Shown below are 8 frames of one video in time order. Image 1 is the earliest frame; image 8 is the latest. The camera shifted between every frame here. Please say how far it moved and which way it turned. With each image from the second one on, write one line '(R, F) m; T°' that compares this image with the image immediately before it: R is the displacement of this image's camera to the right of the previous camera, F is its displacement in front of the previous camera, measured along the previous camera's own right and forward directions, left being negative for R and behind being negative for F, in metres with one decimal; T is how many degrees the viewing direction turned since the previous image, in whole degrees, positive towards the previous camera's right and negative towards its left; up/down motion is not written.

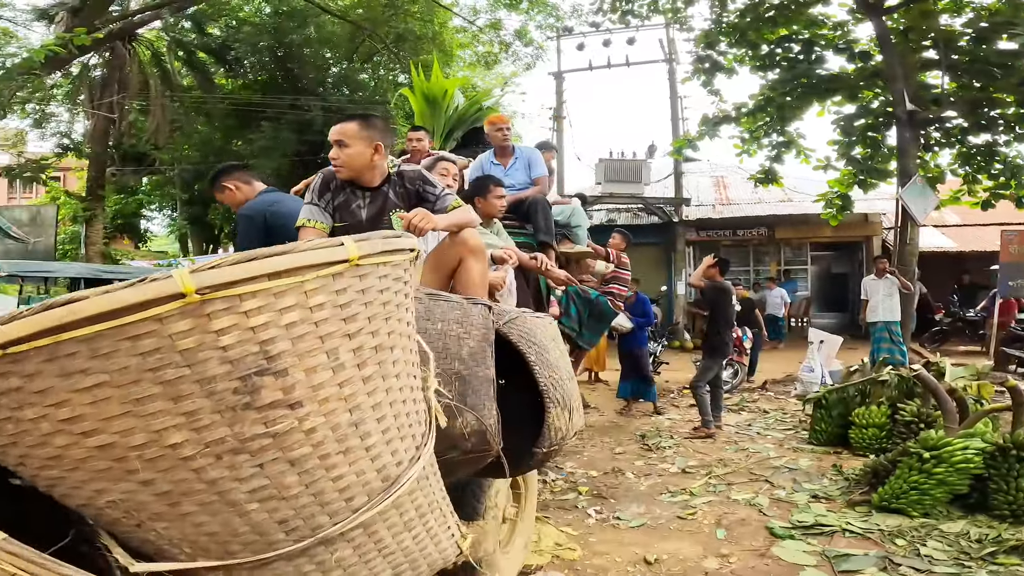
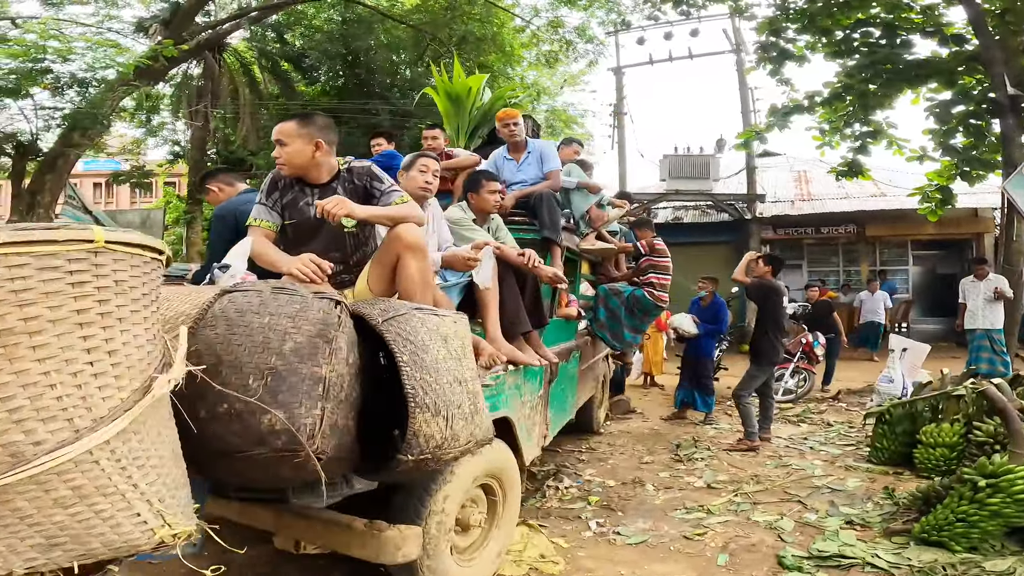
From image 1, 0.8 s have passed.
(+0.6, +0.2) m; -8°
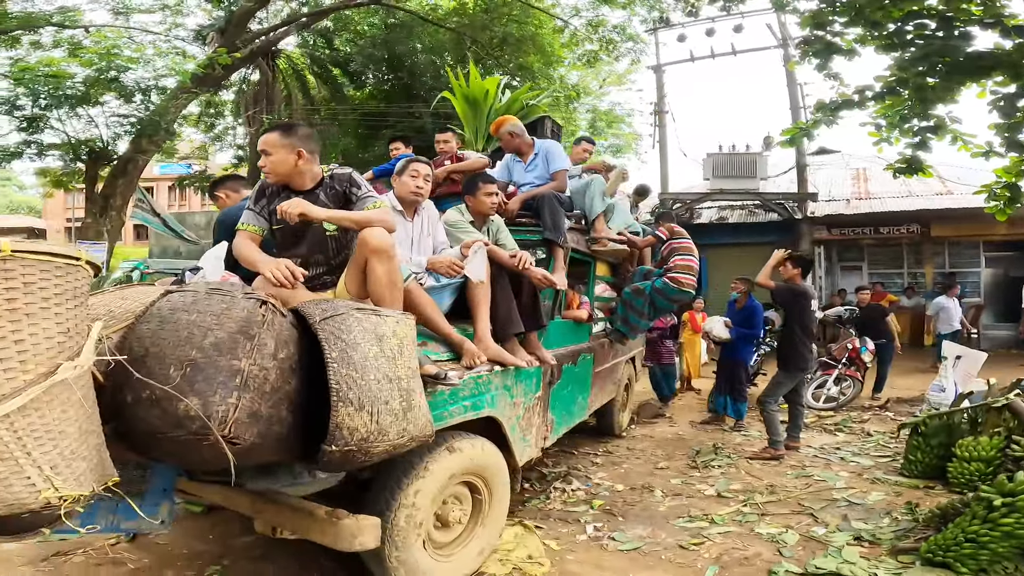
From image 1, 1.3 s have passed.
(+0.4, 0.0) m; -5°
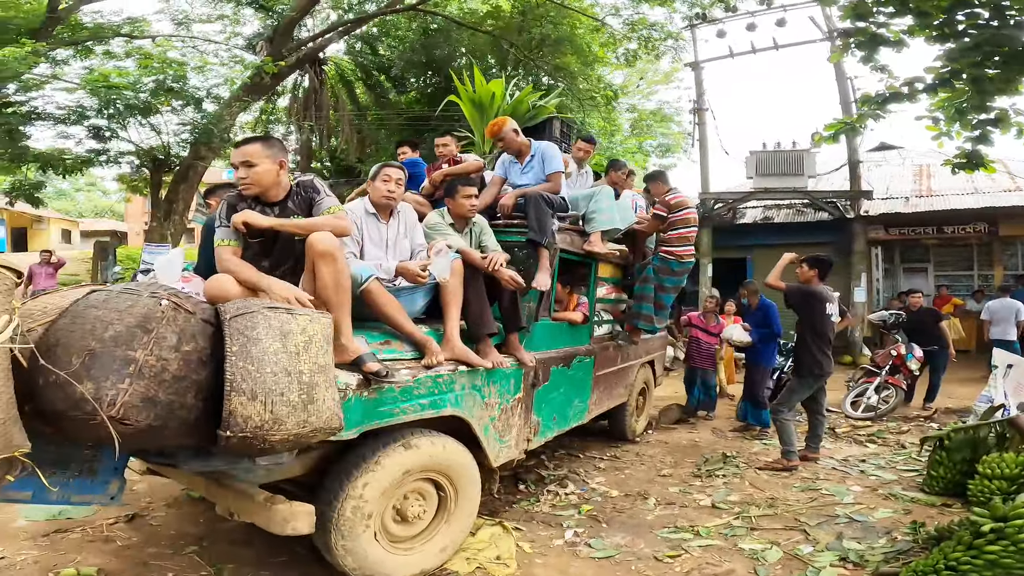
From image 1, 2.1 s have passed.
(+0.5, 0.0) m; -5°
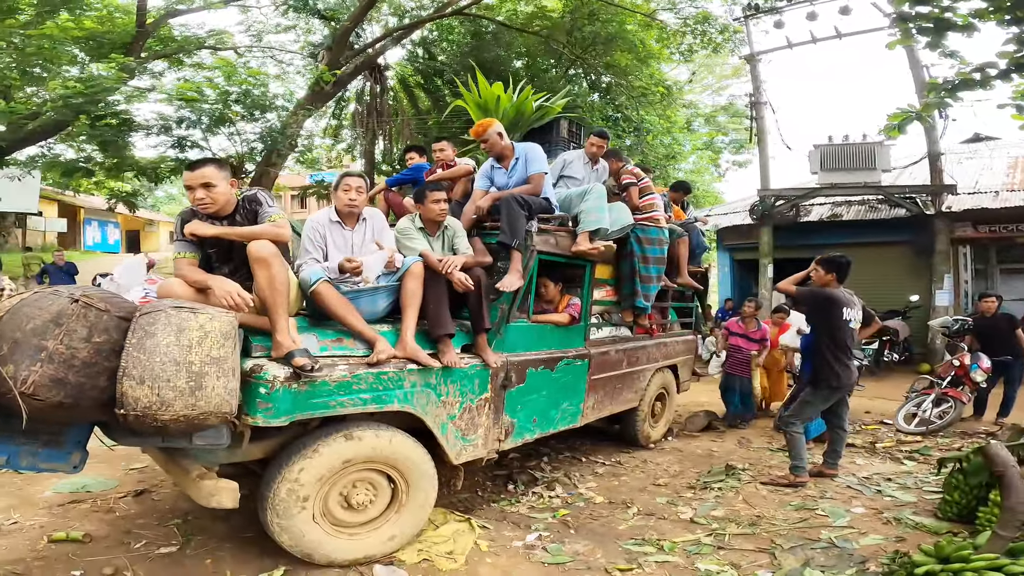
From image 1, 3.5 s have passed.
(+0.7, 0.0) m; -8°
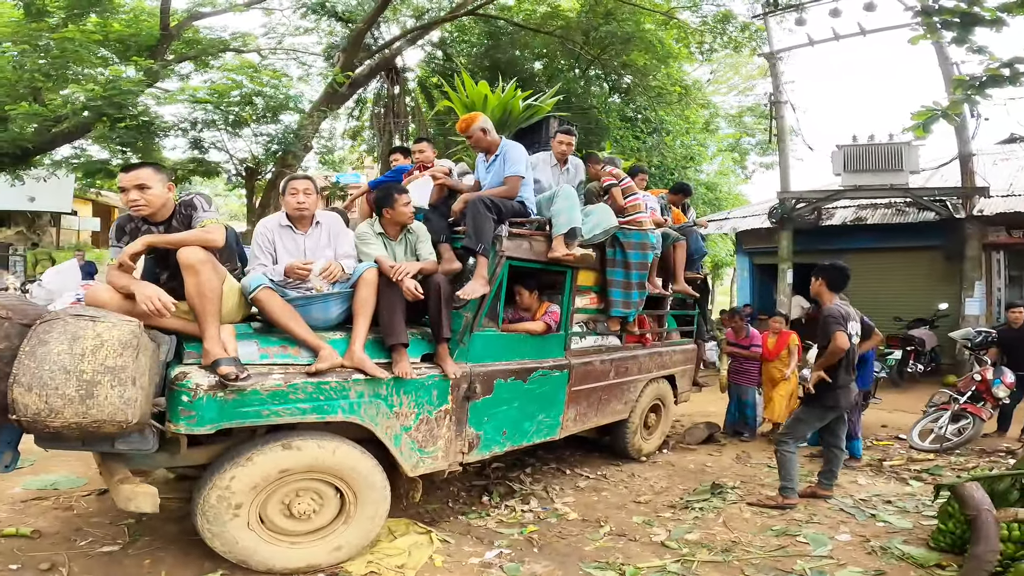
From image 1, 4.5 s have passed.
(+0.4, +0.2) m; -3°
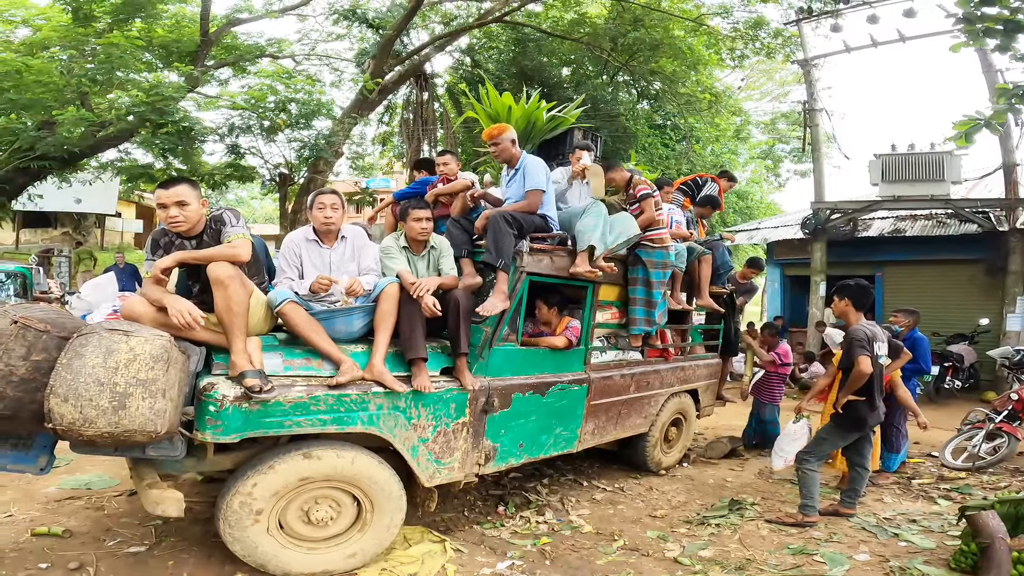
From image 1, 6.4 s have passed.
(+0.1, -0.1) m; -3°
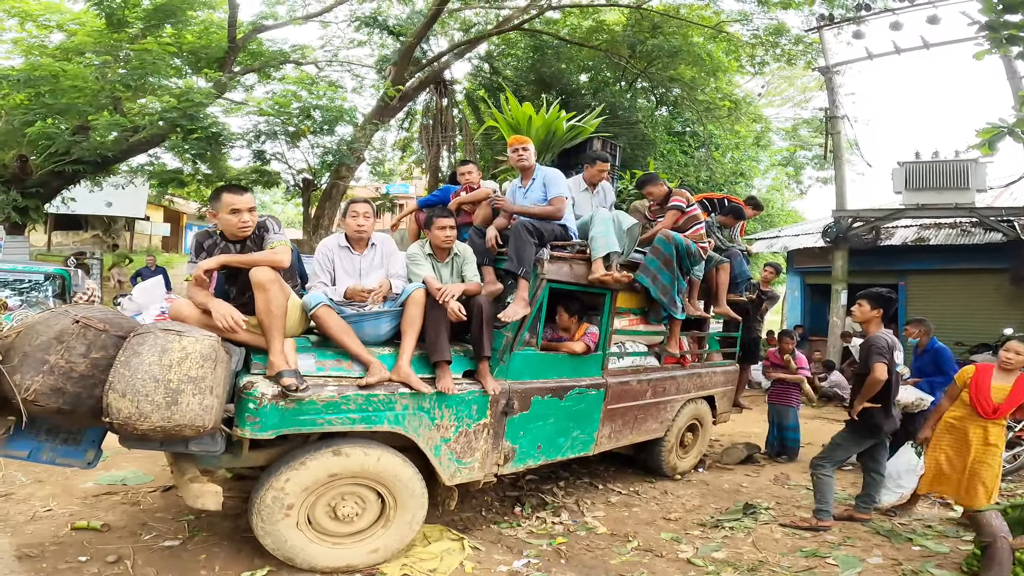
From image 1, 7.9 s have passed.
(0.0, -0.1) m; -2°
